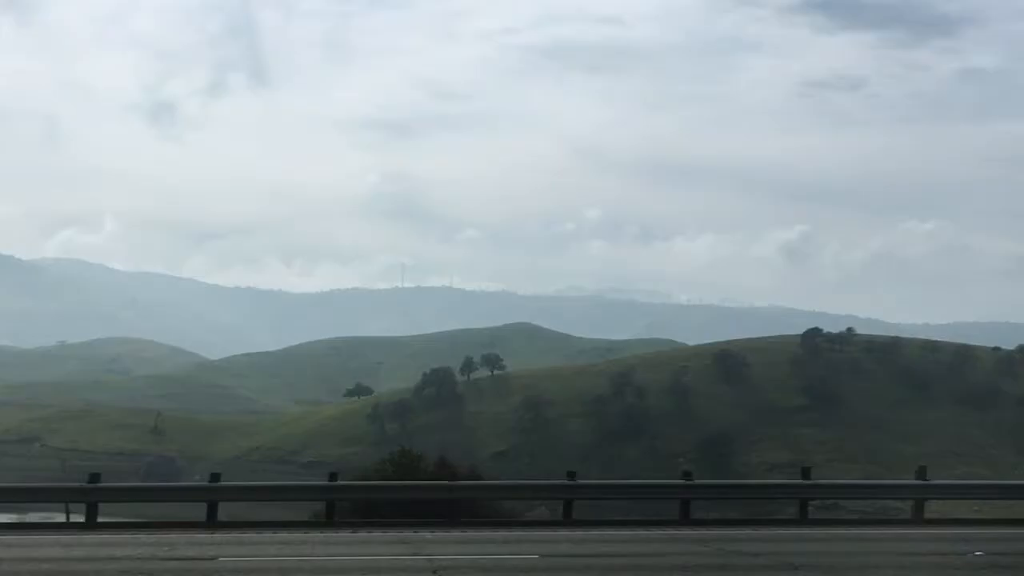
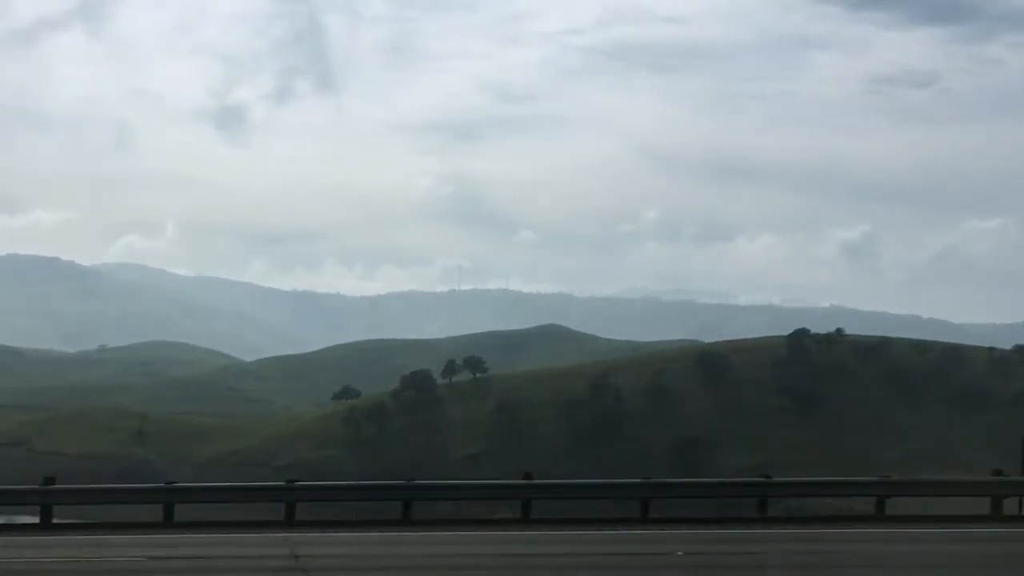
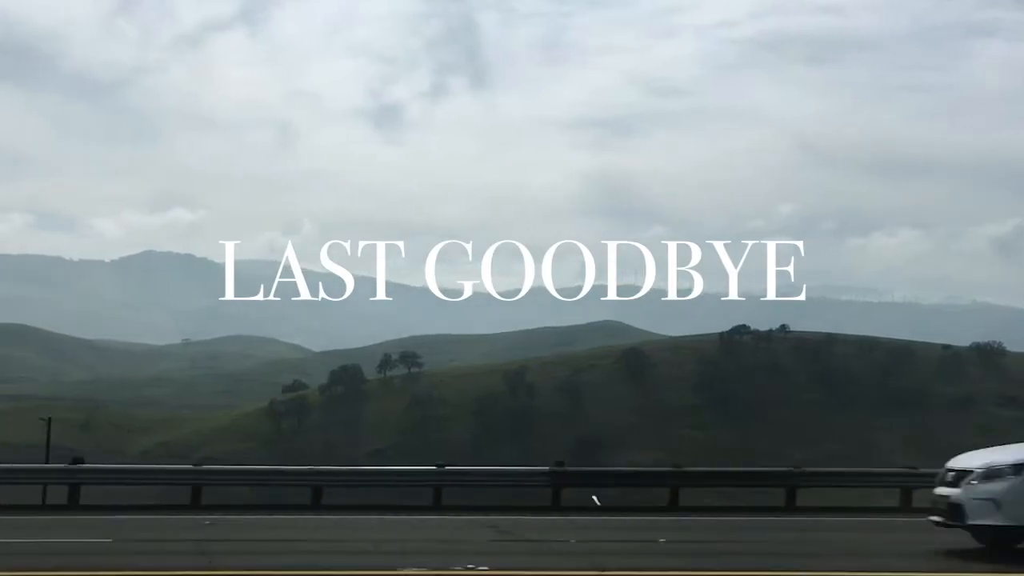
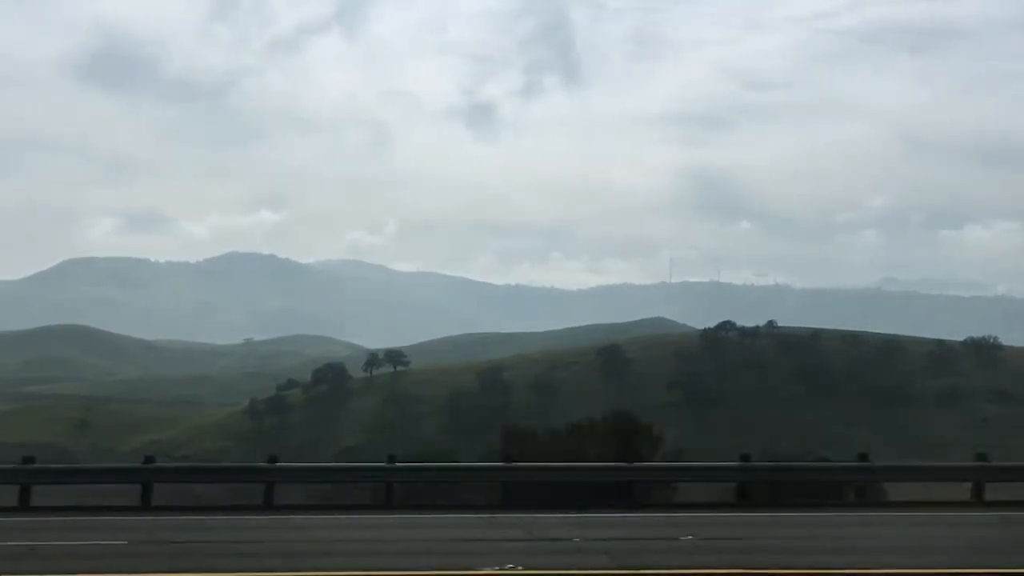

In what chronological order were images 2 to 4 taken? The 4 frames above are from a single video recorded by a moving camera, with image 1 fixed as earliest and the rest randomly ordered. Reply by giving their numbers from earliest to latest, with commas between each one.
2, 3, 4
